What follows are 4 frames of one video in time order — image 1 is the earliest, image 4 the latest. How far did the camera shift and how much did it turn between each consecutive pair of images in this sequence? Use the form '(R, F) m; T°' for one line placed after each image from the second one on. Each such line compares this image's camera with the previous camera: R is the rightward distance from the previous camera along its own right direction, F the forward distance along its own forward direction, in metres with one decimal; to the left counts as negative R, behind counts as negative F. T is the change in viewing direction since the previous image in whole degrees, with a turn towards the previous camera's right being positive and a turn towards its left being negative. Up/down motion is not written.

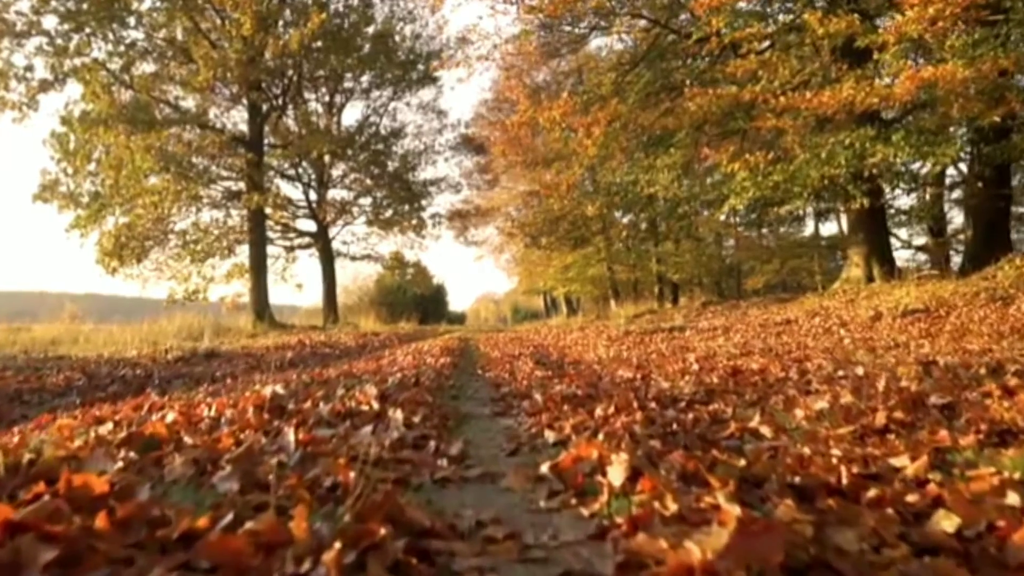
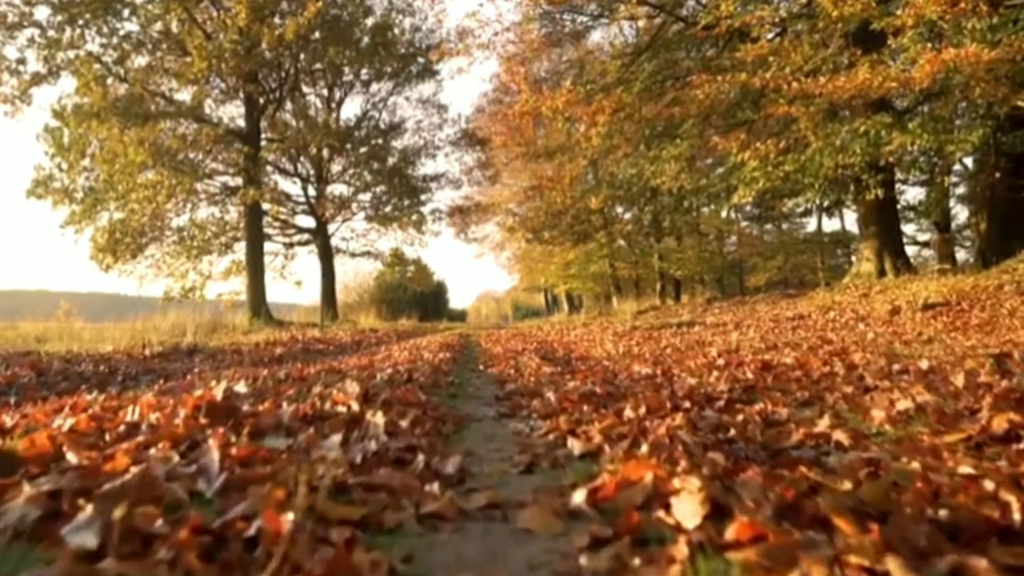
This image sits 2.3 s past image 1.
(0.0, +0.6) m; 0°
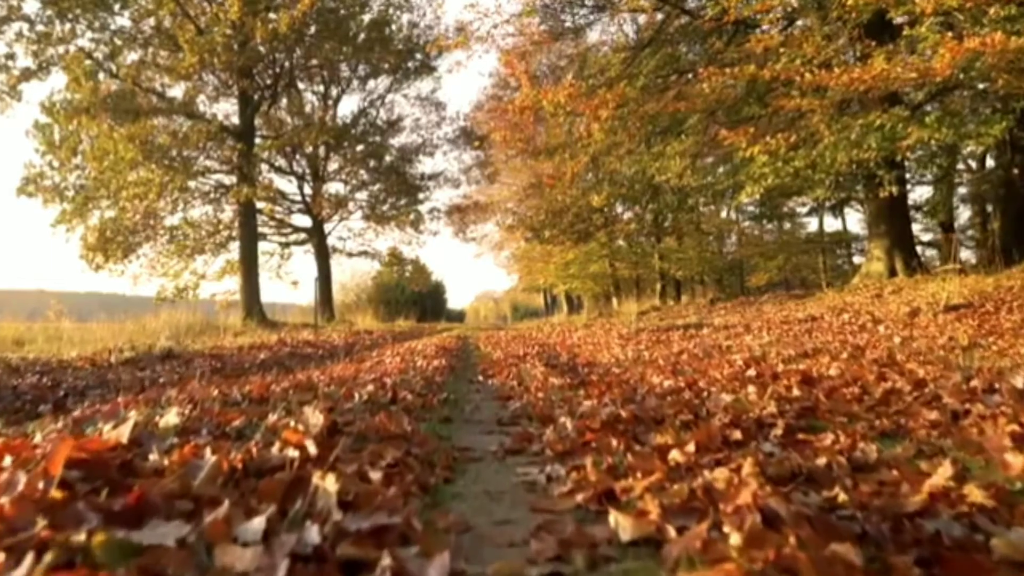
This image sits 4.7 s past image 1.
(0.0, +0.7) m; 0°
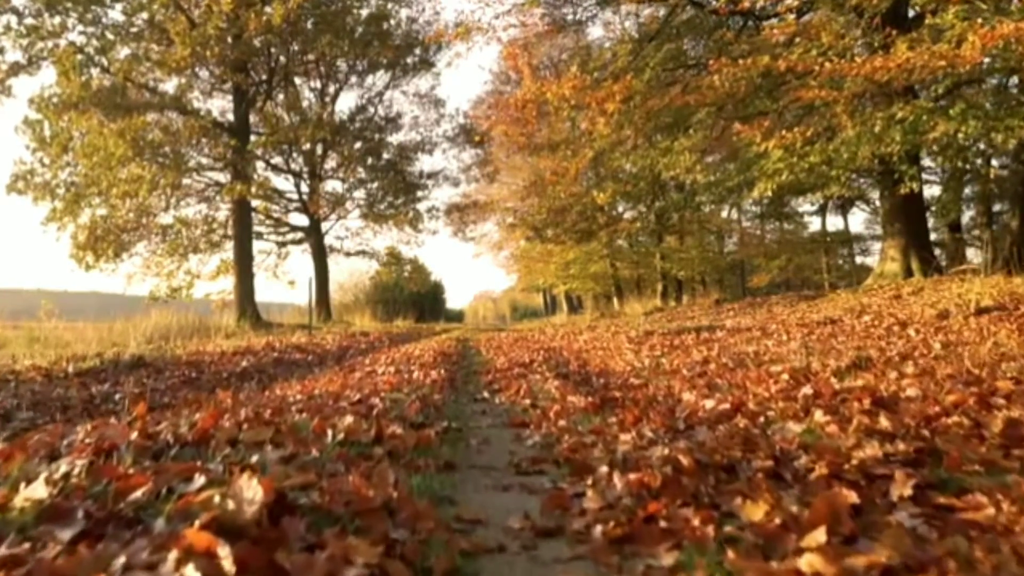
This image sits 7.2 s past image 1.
(-0.1, +0.8) m; 0°
